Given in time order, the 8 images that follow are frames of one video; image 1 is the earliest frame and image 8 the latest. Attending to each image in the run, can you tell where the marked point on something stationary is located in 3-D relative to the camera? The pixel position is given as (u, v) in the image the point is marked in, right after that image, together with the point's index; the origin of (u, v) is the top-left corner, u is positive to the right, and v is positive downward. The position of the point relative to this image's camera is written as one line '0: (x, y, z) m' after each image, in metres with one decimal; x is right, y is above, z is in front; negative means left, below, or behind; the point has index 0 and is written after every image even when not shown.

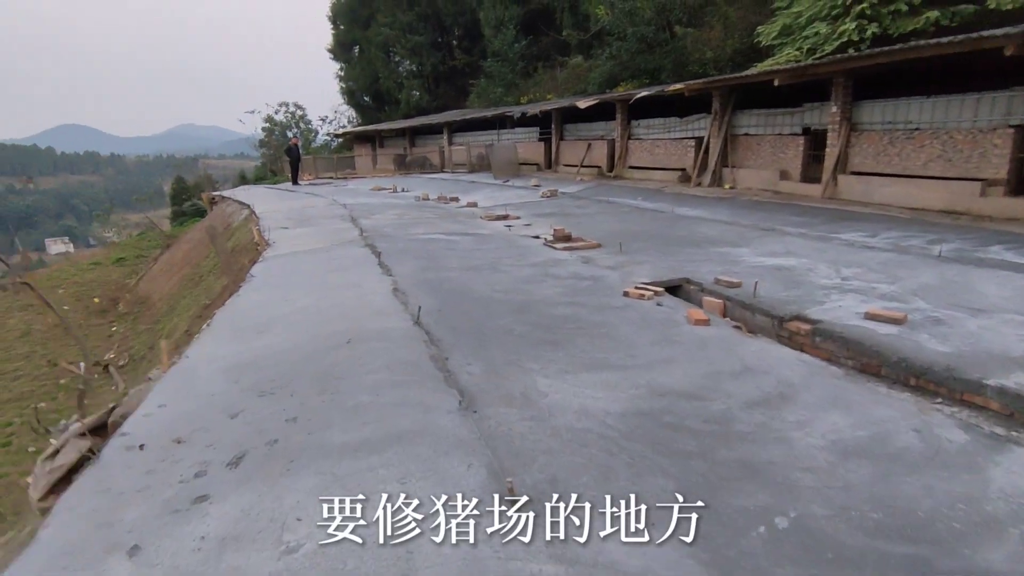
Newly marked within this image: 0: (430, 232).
0: (-1.1, +0.7, +8.0) m
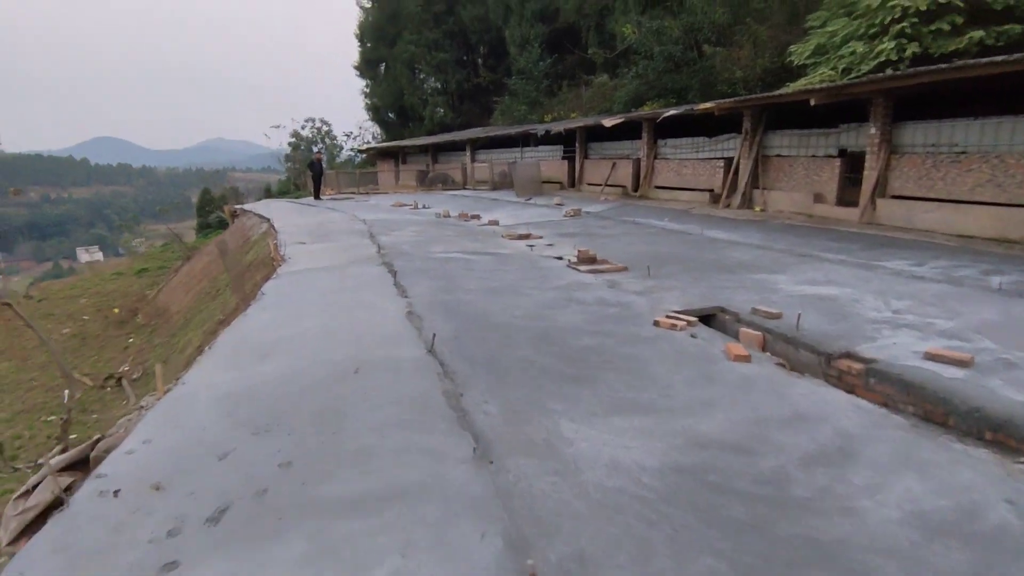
0: (-0.8, +0.5, +7.8) m
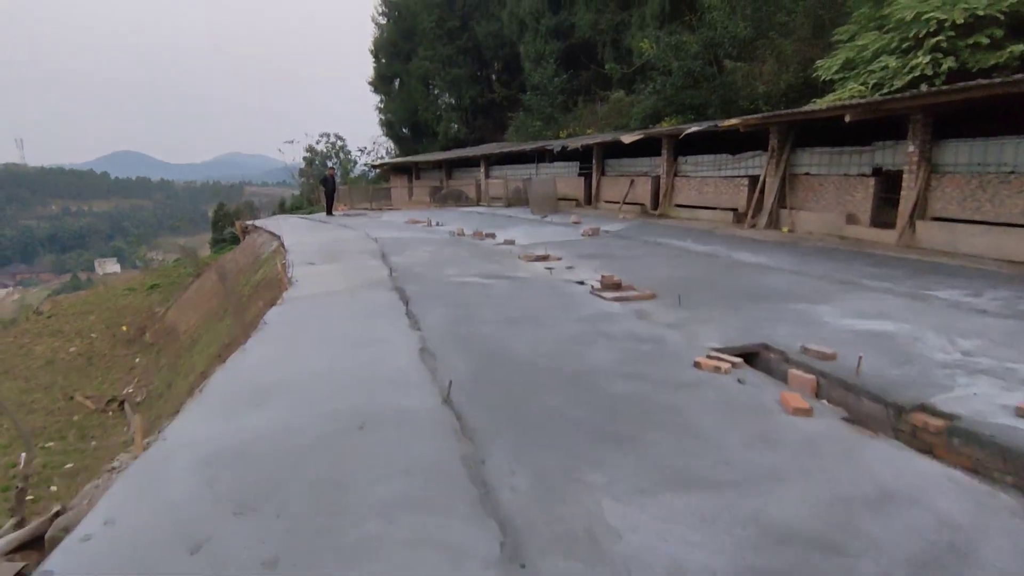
0: (-0.6, +0.2, +7.4) m
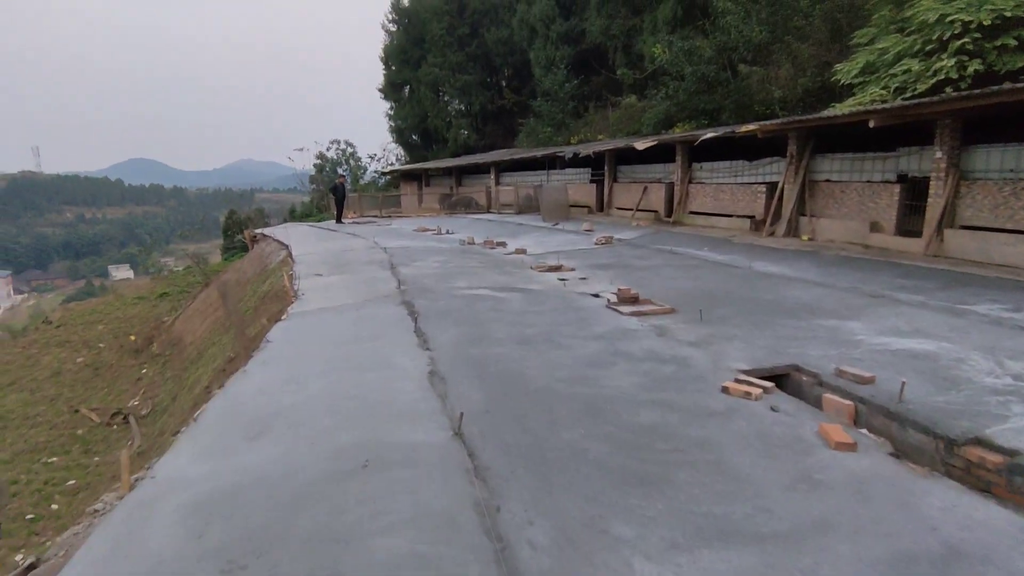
0: (-0.4, 0.0, +7.2) m
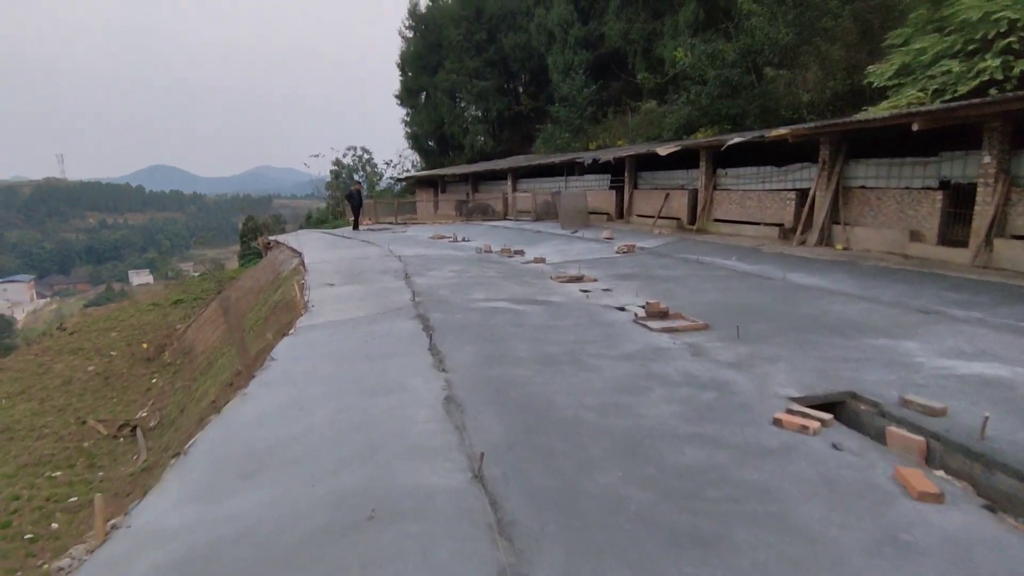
0: (-0.2, -0.1, +6.8) m
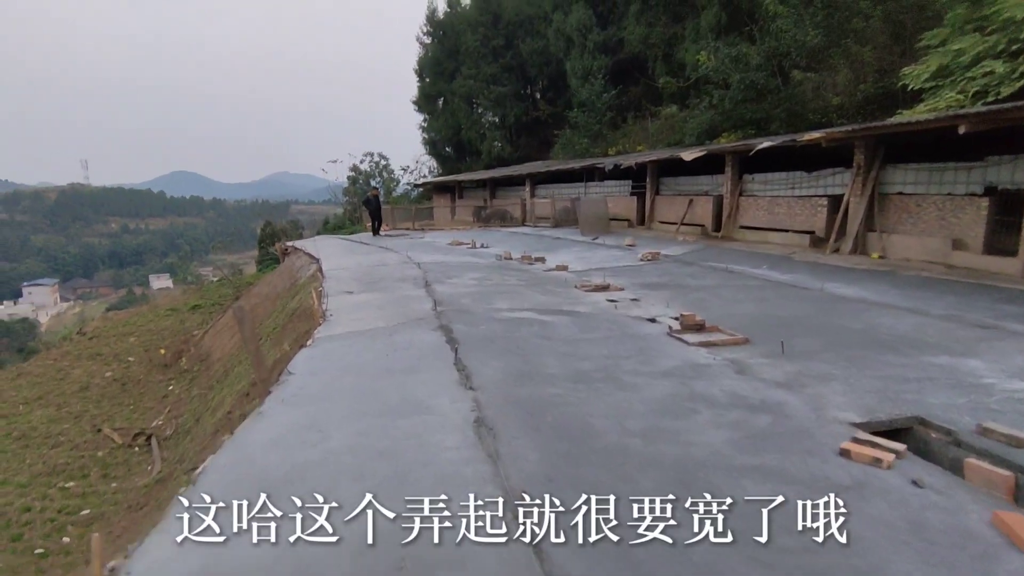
0: (+0.1, -0.2, +6.5) m
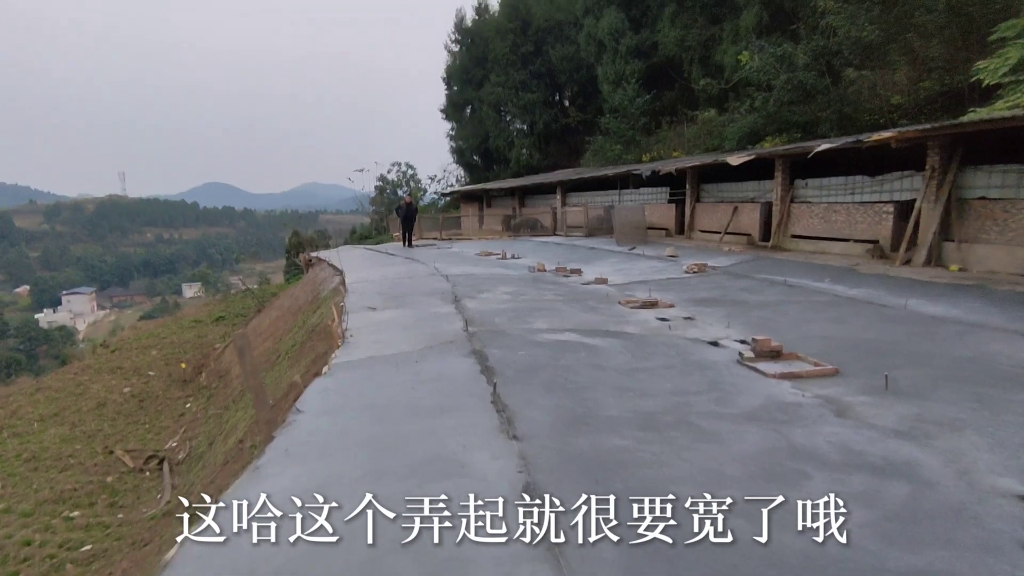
0: (+0.4, -0.4, +5.8) m
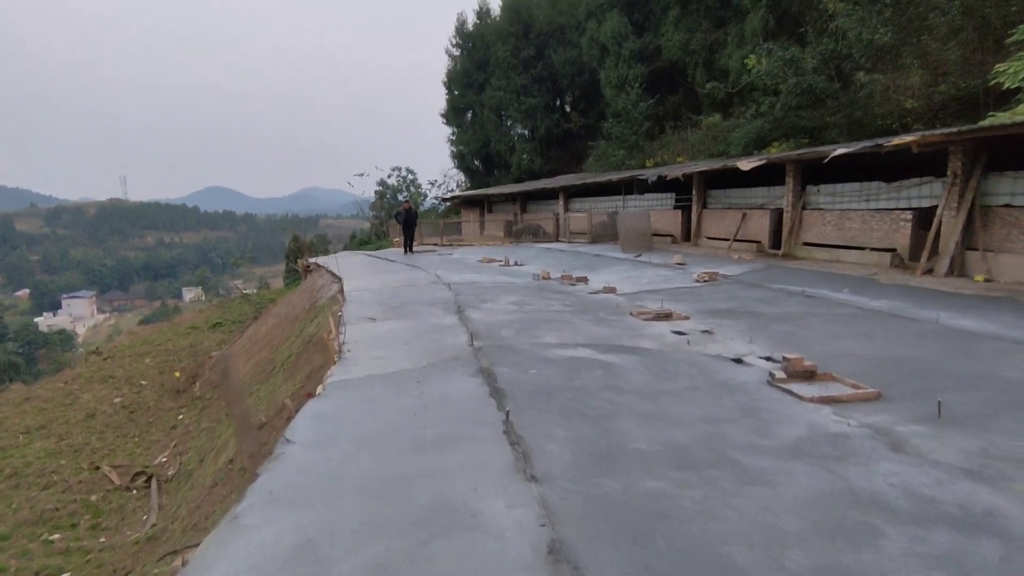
0: (+0.5, -0.5, +5.5) m
